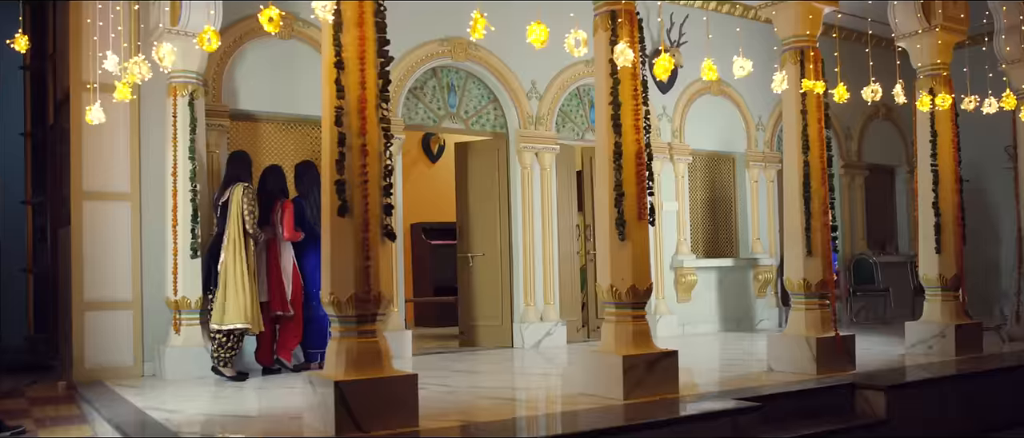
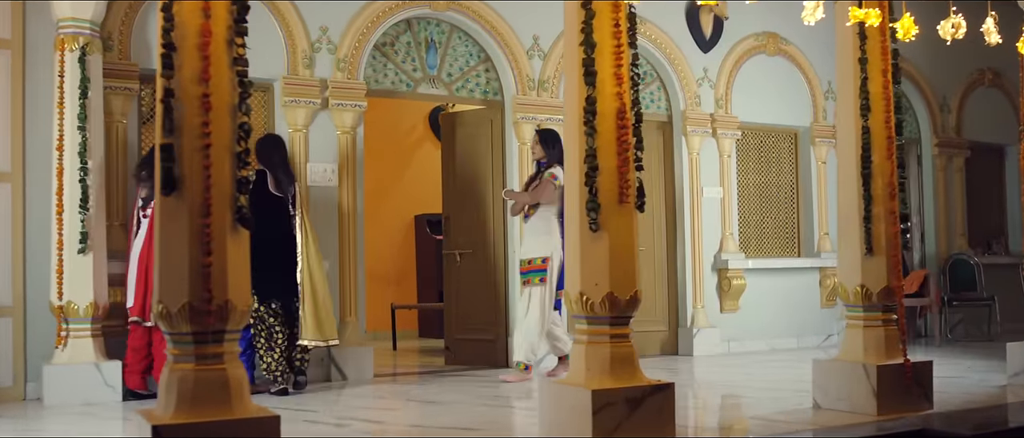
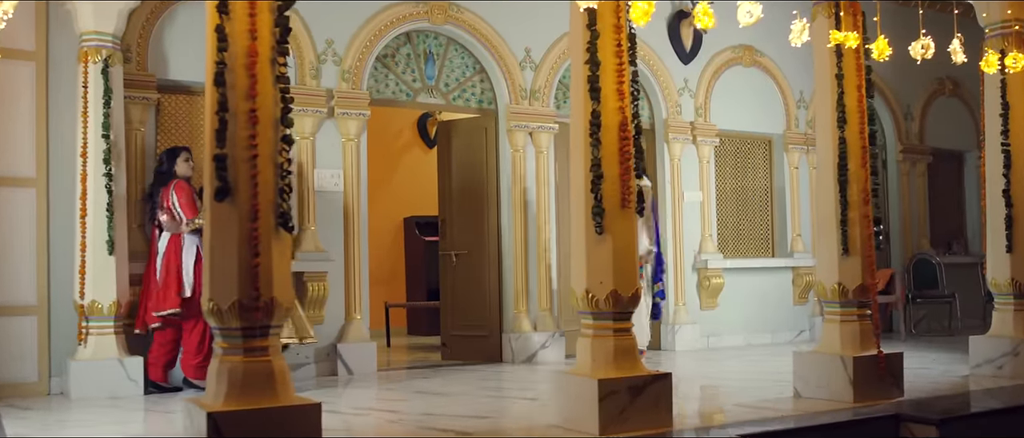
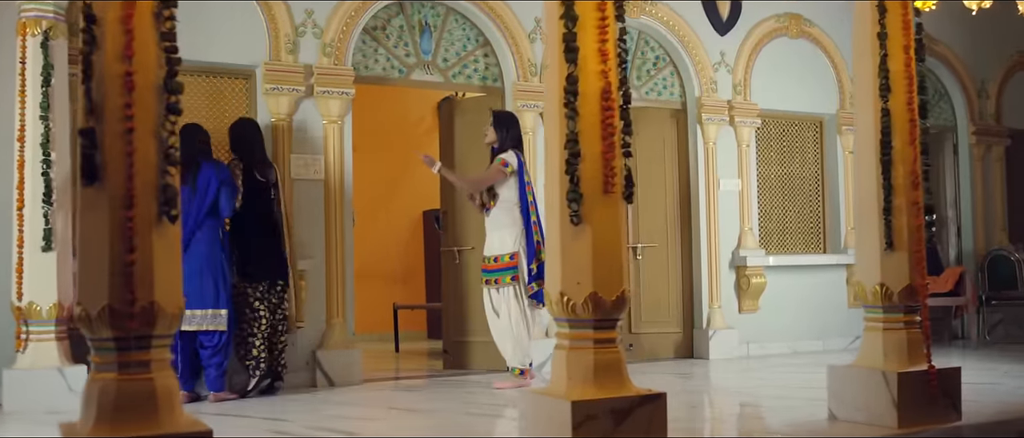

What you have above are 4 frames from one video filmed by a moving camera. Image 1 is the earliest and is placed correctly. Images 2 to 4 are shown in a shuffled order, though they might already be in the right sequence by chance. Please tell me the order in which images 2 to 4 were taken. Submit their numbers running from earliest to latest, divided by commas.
3, 2, 4
